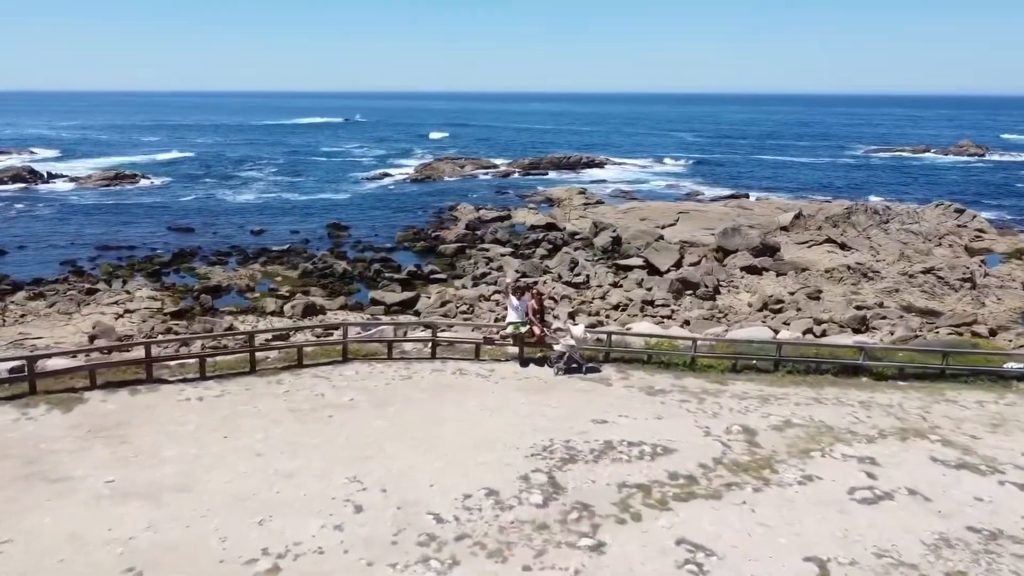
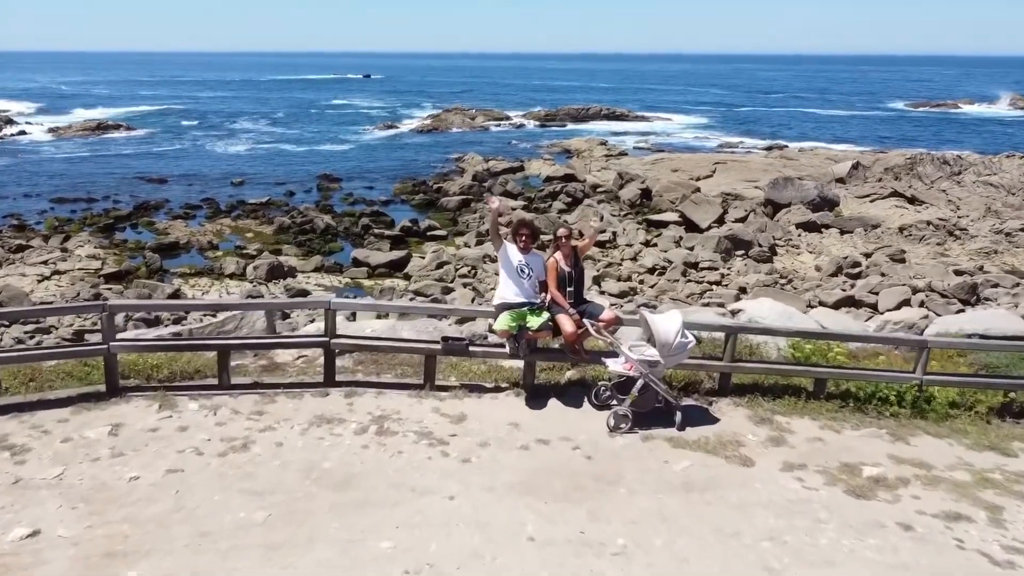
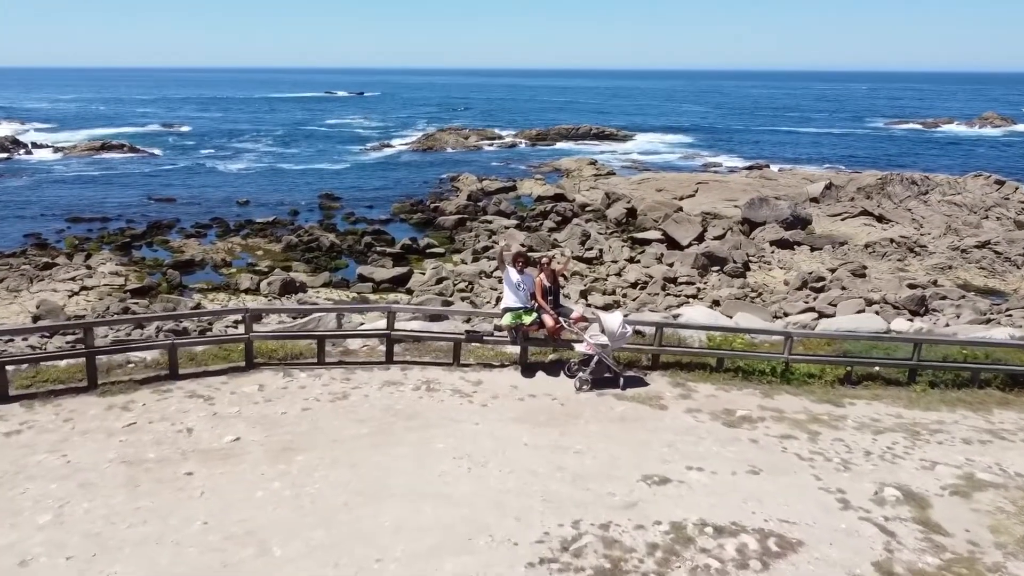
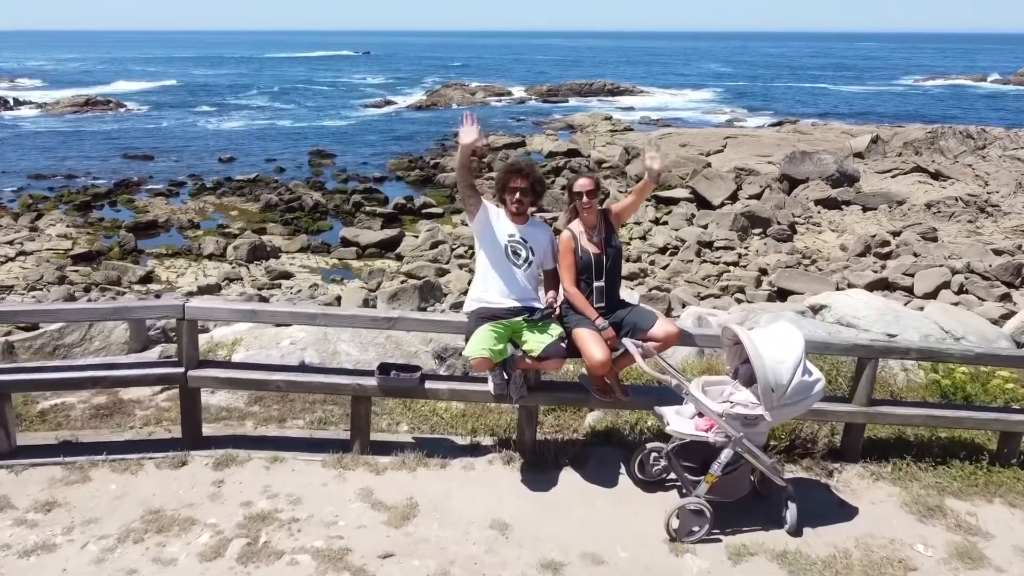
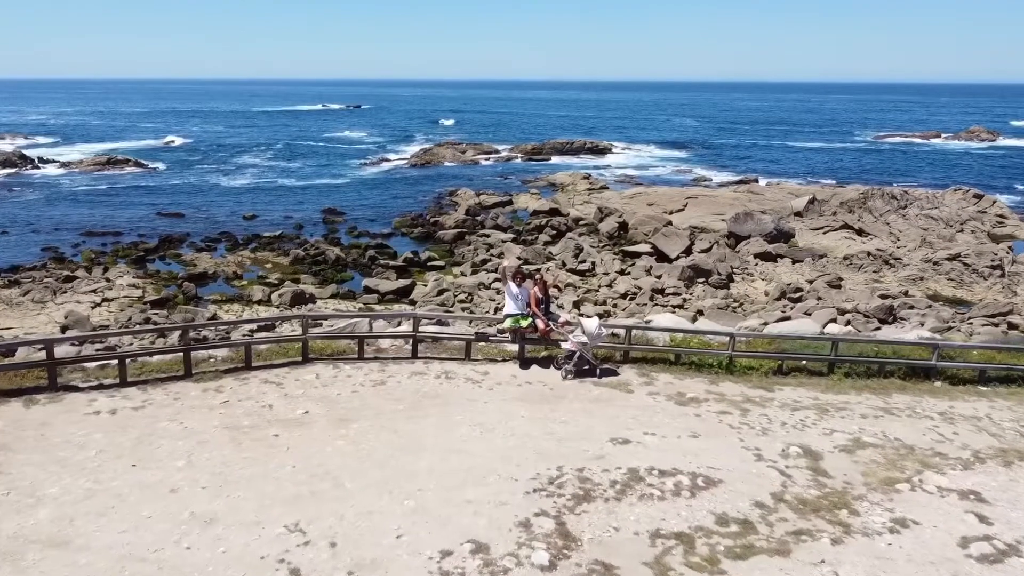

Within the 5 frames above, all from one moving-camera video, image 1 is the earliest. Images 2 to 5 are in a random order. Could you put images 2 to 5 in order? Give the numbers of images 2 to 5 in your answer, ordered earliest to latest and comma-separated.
5, 3, 2, 4
